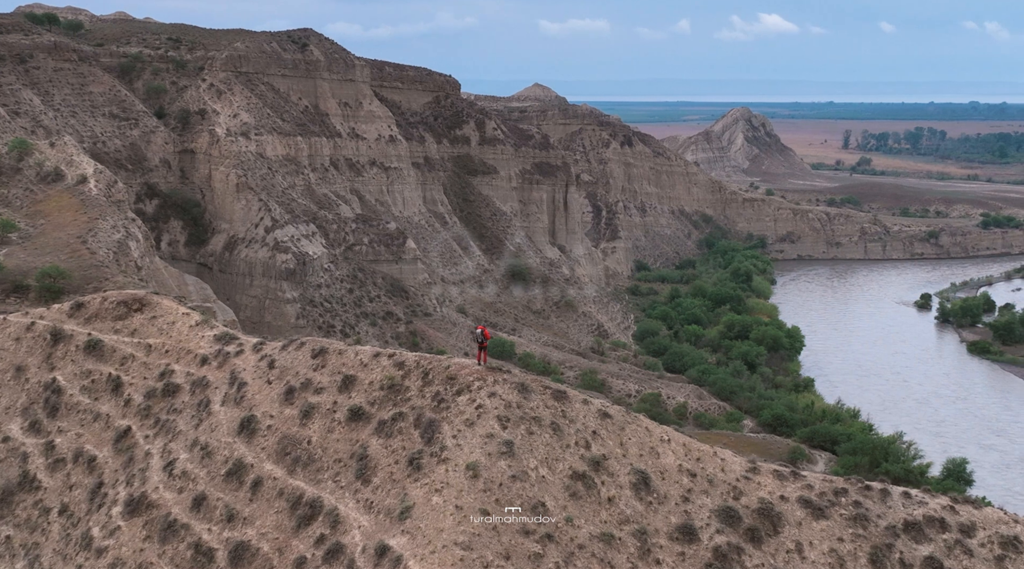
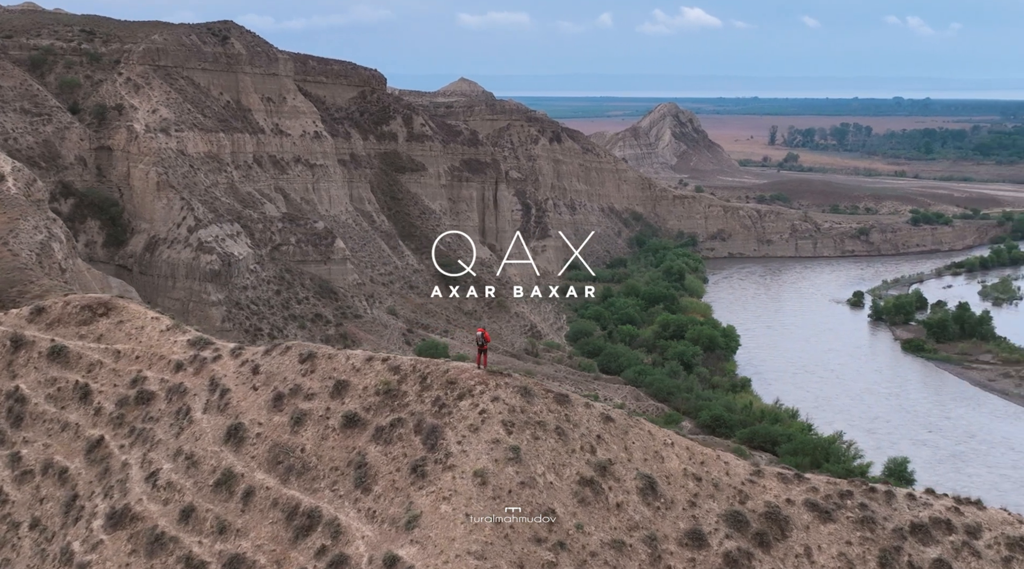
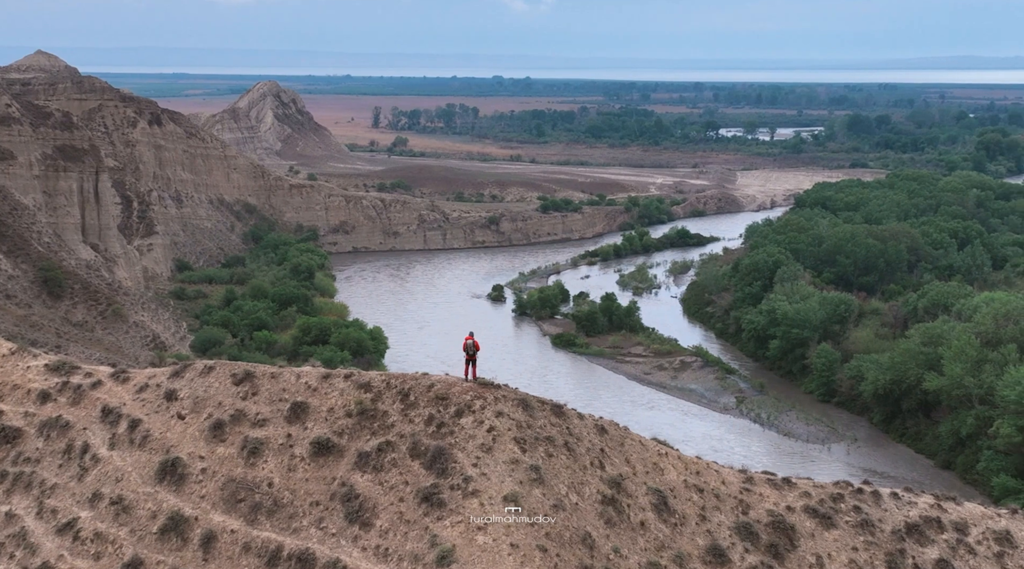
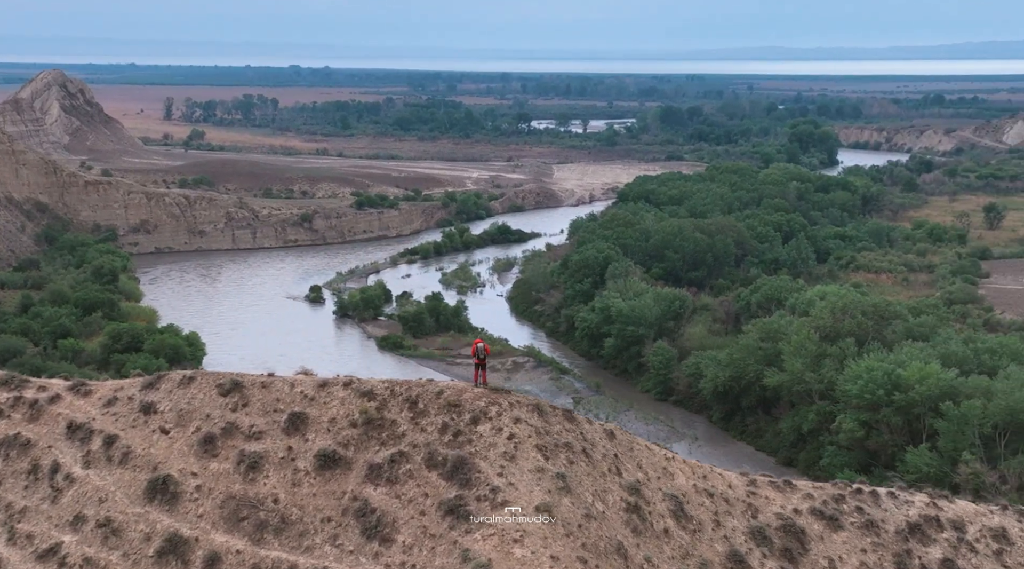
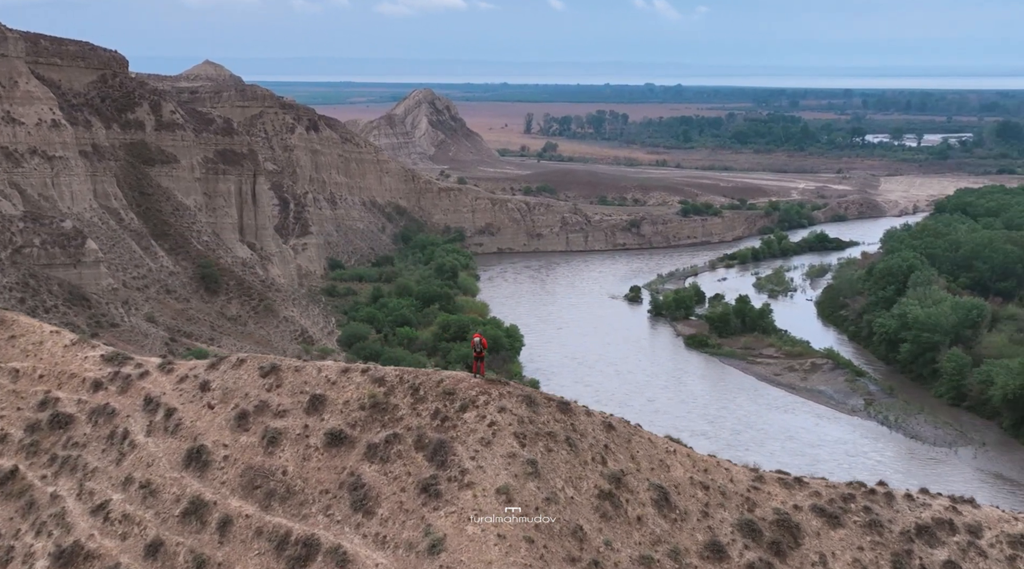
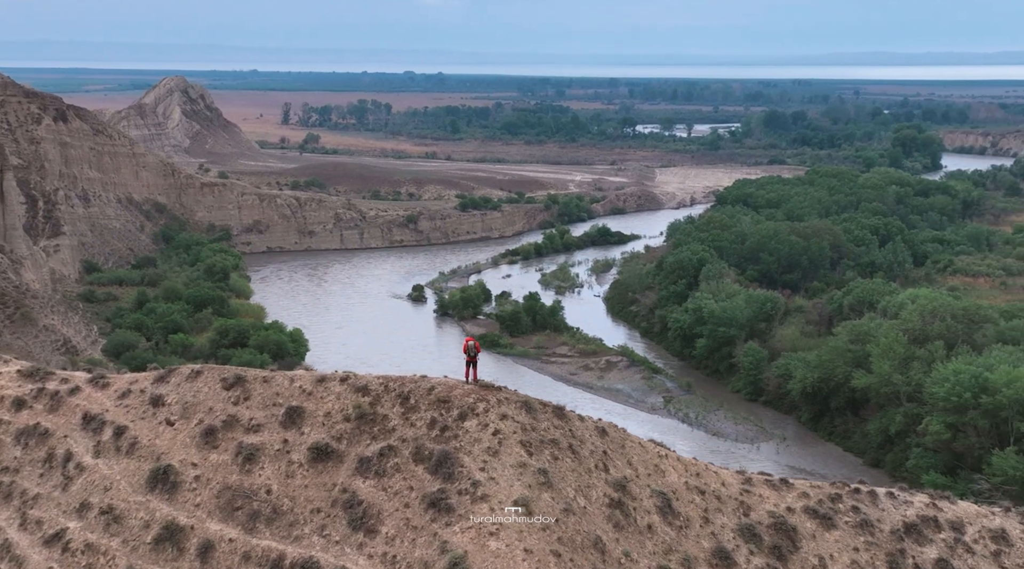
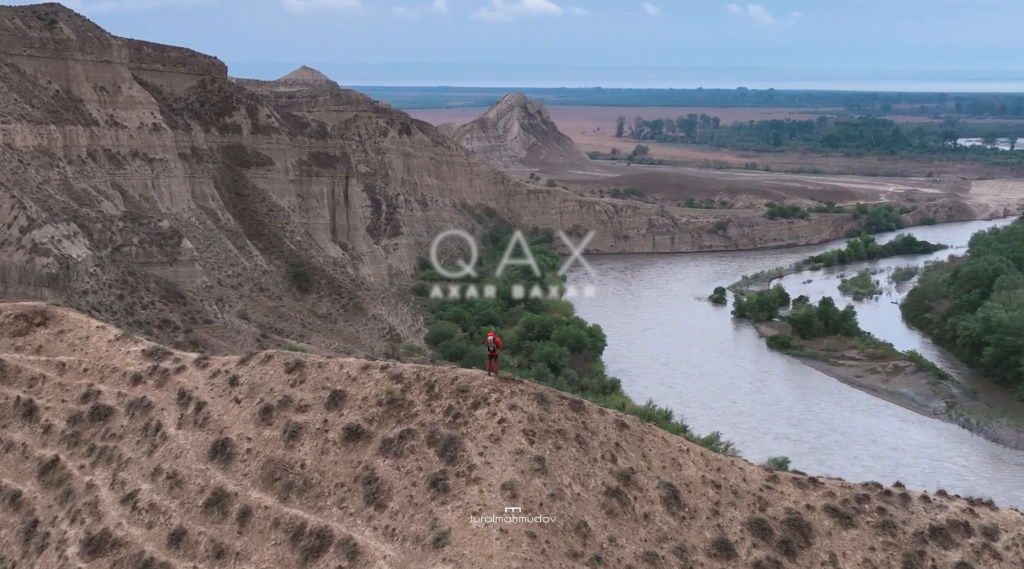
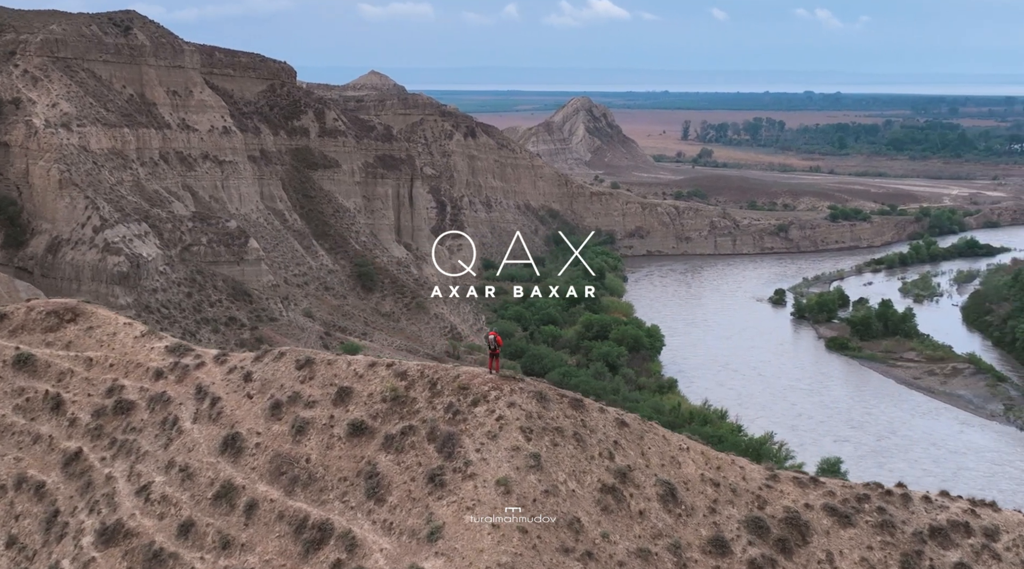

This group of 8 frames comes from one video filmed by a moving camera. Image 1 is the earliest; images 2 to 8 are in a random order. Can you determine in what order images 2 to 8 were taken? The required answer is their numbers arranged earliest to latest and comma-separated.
2, 8, 7, 5, 3, 6, 4
